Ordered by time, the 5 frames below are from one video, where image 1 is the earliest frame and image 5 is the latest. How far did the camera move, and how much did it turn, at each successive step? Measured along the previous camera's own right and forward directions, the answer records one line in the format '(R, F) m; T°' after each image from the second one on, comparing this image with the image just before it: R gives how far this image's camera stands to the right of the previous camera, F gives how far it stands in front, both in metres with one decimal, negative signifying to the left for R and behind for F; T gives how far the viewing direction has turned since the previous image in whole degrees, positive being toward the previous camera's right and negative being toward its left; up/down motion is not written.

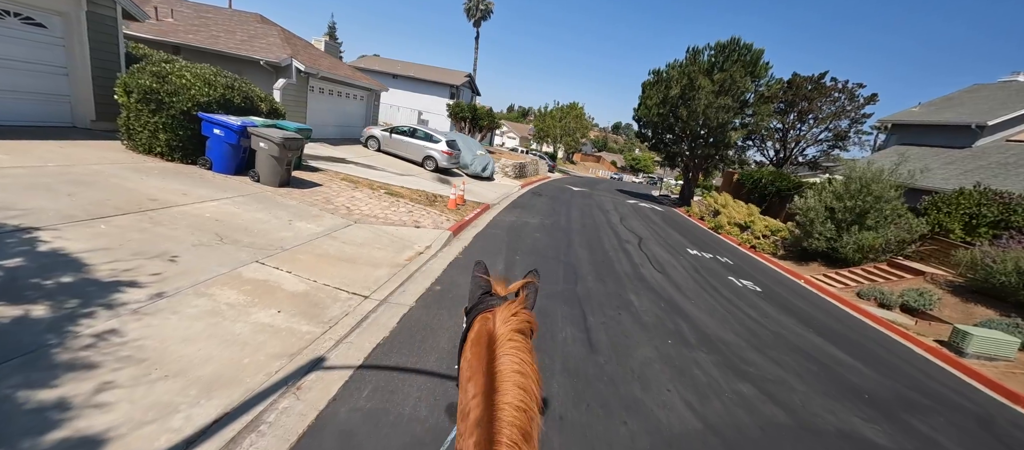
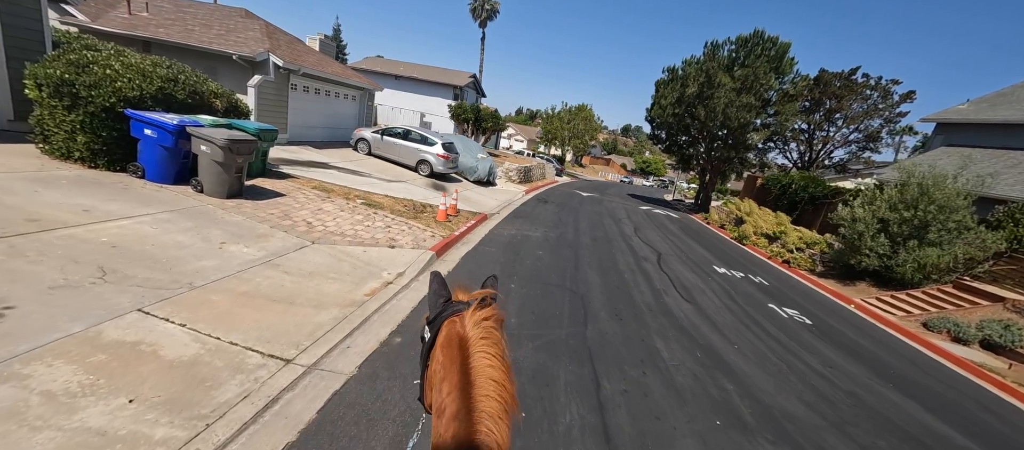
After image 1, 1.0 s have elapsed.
(+0.2, +1.4) m; -1°
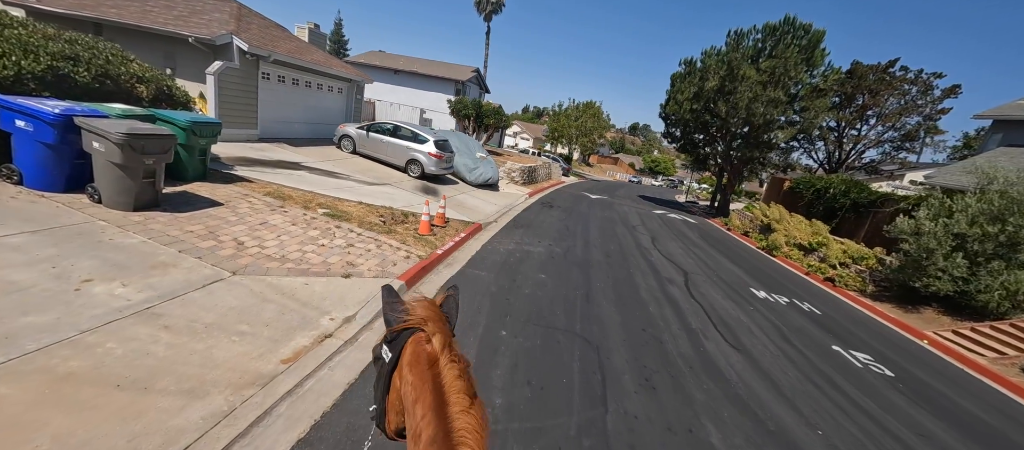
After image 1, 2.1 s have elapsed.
(+0.2, +1.6) m; -1°
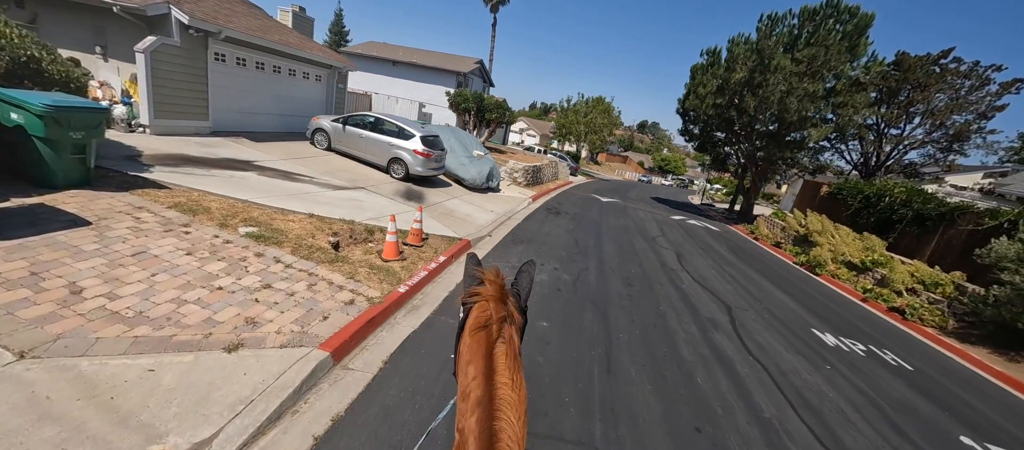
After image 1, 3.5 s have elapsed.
(+0.2, +1.9) m; -1°
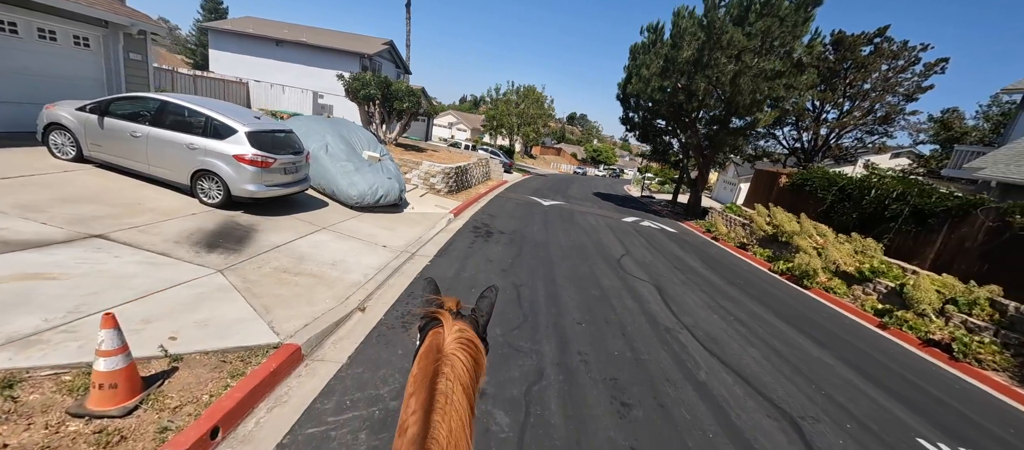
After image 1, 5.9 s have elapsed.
(+0.7, +3.6) m; +9°
